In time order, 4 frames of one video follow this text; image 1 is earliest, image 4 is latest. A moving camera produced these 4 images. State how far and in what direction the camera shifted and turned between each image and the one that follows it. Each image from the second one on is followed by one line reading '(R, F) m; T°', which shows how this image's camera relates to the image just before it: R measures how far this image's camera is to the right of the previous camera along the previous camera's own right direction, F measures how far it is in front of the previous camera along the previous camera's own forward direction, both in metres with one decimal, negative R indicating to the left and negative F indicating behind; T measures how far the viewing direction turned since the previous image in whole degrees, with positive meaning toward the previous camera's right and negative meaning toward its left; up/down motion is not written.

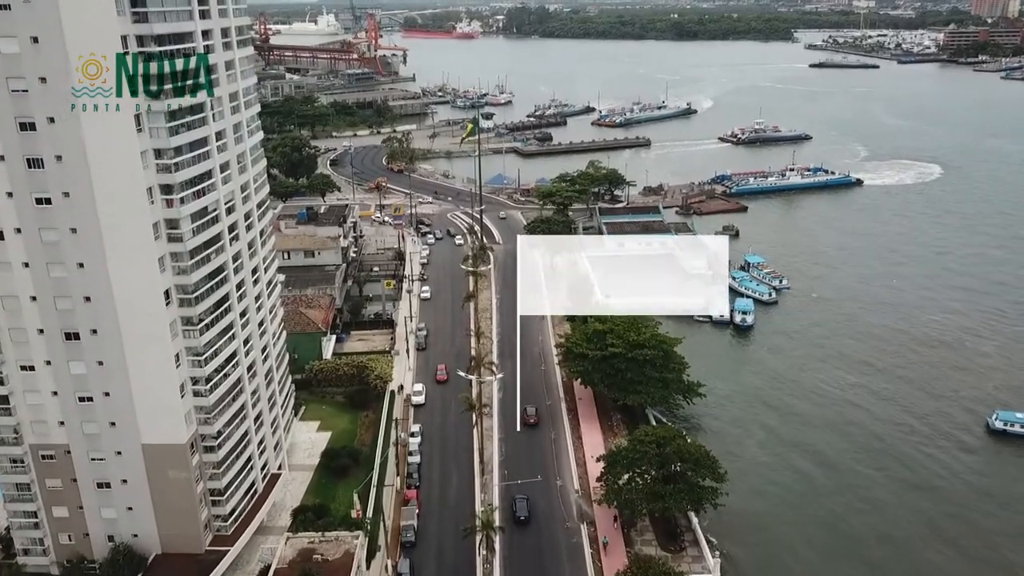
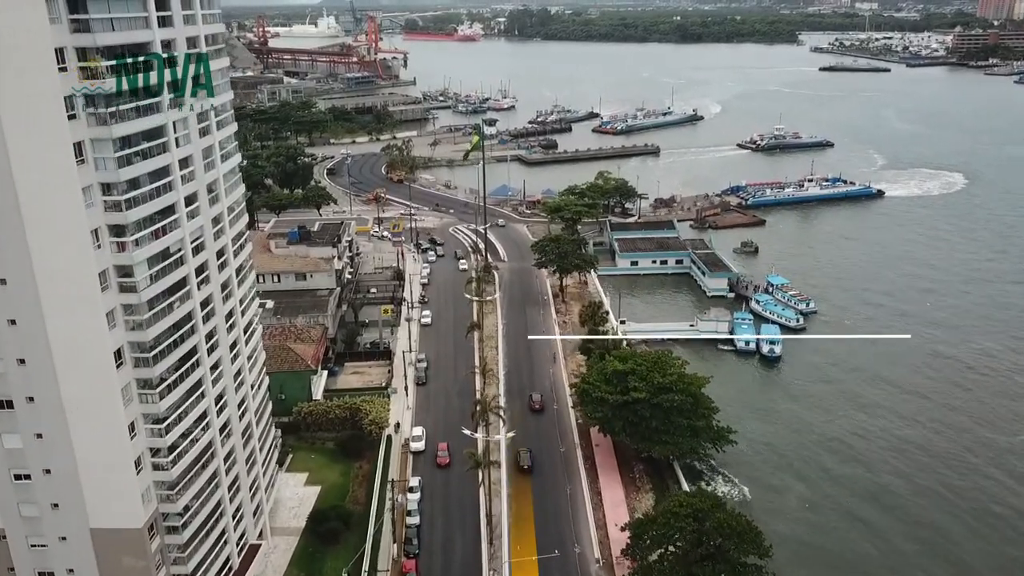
(-0.5, +4.5) m; 0°
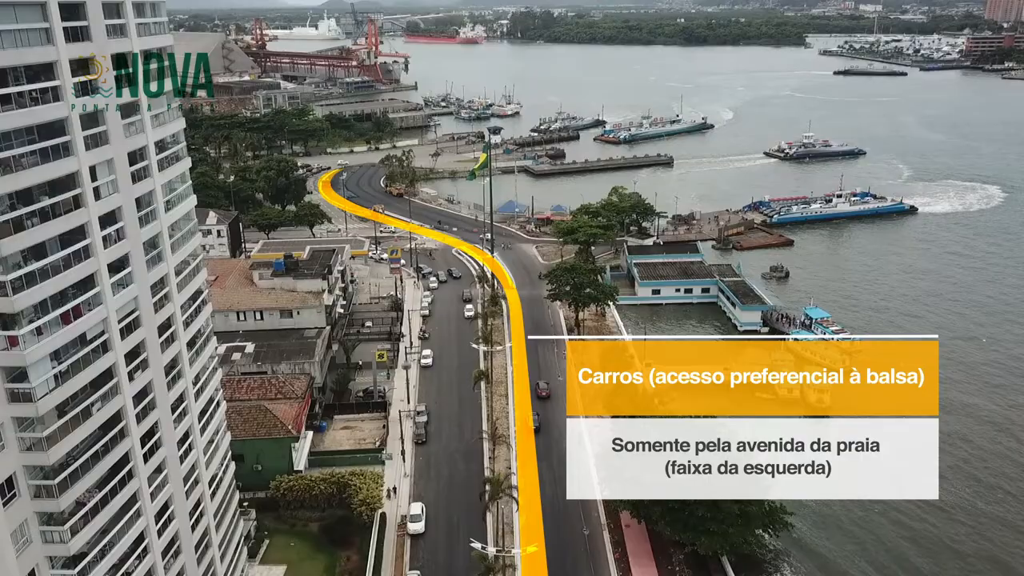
(-0.6, +6.1) m; 0°
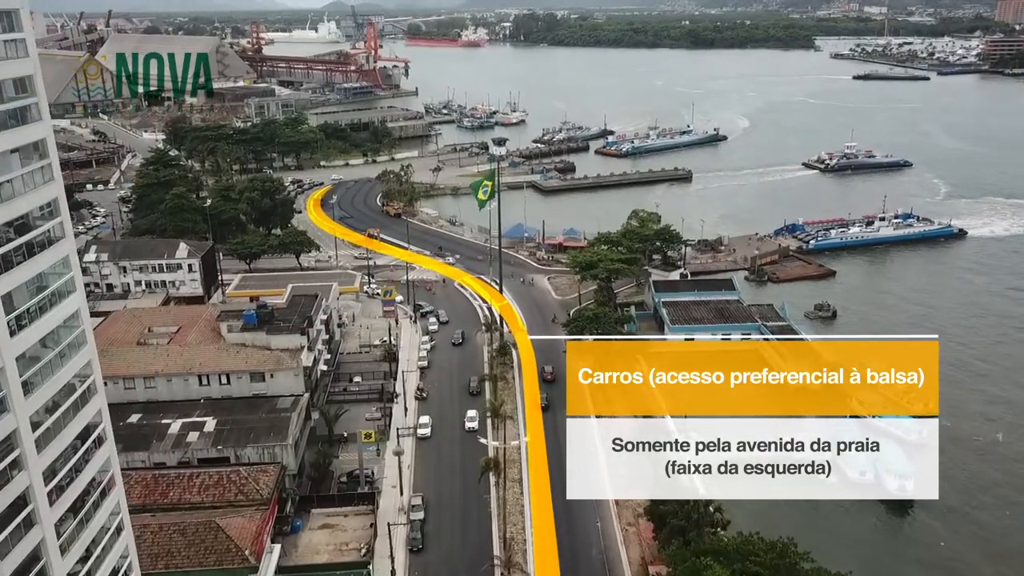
(-0.7, +8.1) m; 0°
